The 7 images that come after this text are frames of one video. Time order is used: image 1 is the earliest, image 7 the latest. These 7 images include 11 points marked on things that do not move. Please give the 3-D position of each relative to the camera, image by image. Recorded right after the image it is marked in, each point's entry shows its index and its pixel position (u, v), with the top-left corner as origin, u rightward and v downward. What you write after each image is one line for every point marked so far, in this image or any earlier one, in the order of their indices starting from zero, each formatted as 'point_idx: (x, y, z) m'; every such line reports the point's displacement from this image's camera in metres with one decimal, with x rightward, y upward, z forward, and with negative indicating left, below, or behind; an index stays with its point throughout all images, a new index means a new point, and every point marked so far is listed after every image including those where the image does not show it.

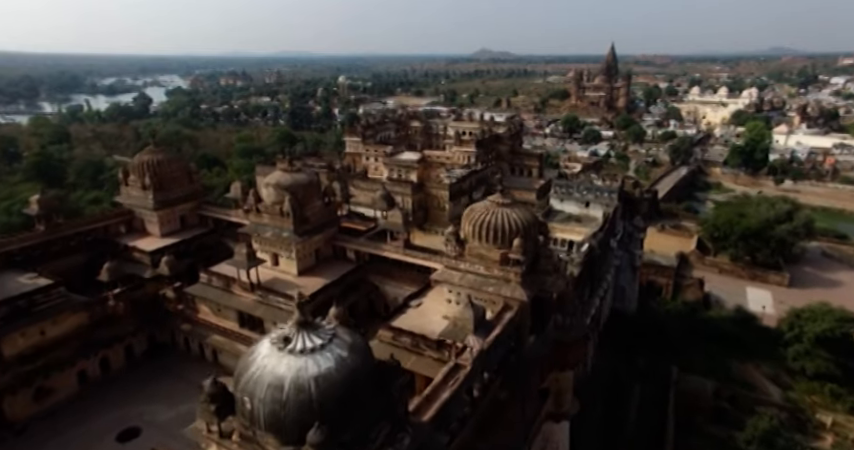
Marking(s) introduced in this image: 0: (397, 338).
0: (-0.8, -3.0, +14.6) m
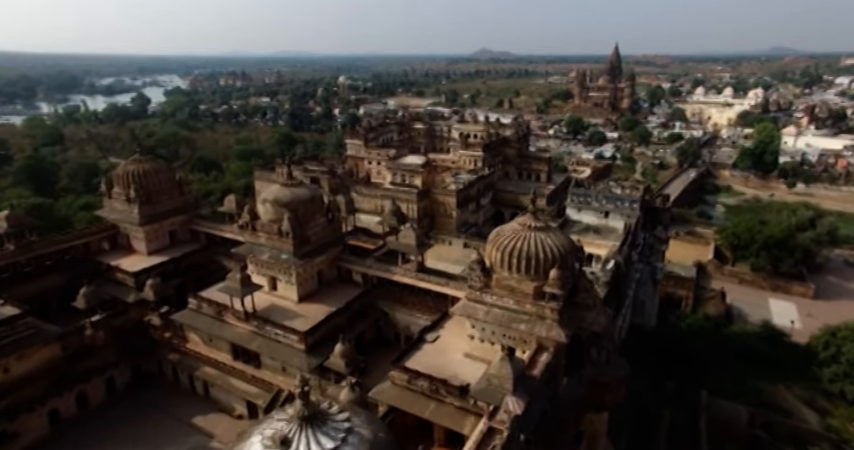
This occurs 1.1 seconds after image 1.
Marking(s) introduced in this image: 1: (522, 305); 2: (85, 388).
0: (-0.3, -3.6, +12.7) m
1: (+2.2, -1.8, +12.4) m
2: (-10.2, -4.8, +16.2) m
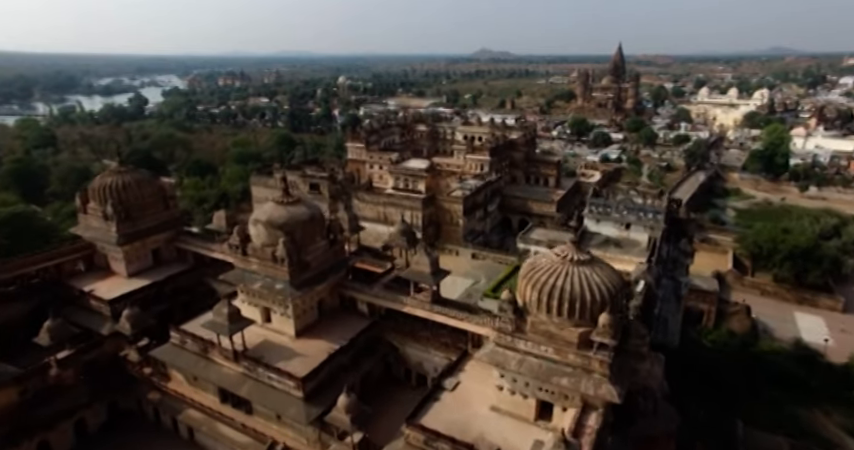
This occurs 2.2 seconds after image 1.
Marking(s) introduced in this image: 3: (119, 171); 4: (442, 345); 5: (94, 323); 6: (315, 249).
0: (+0.1, -4.3, +10.6) m
1: (+2.6, -2.5, +10.4) m
2: (-9.8, -5.5, +14.1) m
3: (-11.0, +1.8, +19.2) m
4: (+0.4, -3.1, +14.2) m
5: (-10.2, -3.0, +16.7) m
6: (-3.2, -0.7, +15.4) m
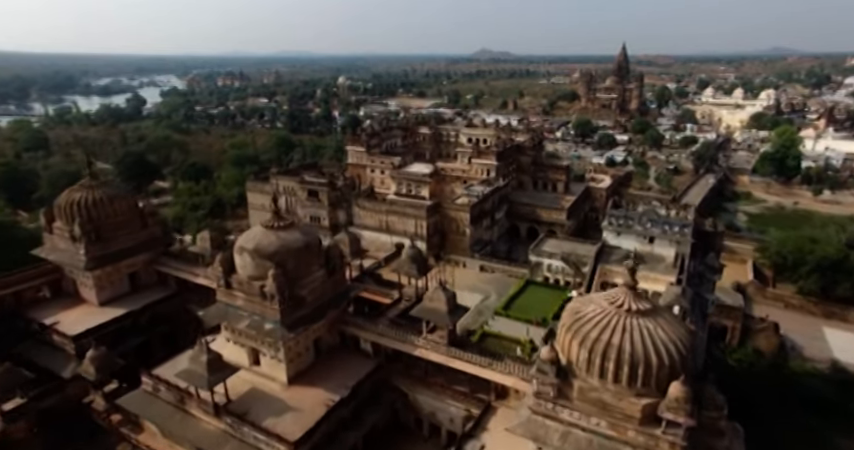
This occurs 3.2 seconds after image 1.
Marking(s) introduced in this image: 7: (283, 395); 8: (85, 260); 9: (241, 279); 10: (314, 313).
0: (+0.4, -4.9, +8.5) m
1: (+2.9, -3.1, +8.3) m
2: (-9.4, -6.1, +12.1) m
3: (-10.6, +1.2, +17.1) m
4: (+0.7, -3.8, +12.2) m
5: (-9.9, -3.6, +14.7) m
6: (-2.8, -1.4, +13.4) m
7: (-3.1, -3.7, +11.8) m
8: (-10.4, -1.1, +16.6) m
9: (-4.5, -1.3, +13.0) m
10: (-2.7, -2.1, +12.9) m
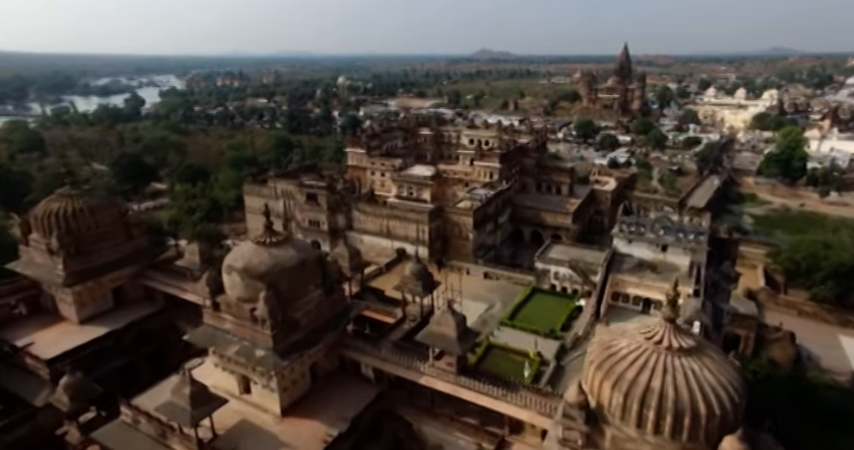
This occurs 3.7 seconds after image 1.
0: (+0.6, -5.2, +7.5) m
1: (+3.1, -3.4, +7.2) m
2: (-9.3, -6.4, +11.0) m
3: (-10.5, +0.8, +16.0) m
4: (+0.9, -4.1, +11.1) m
5: (-9.8, -4.0, +13.6) m
6: (-2.7, -1.7, +12.3) m
7: (-3.0, -4.0, +10.7) m
8: (-10.2, -1.4, +15.5) m
9: (-4.3, -1.6, +12.0) m
10: (-2.5, -2.4, +11.8) m
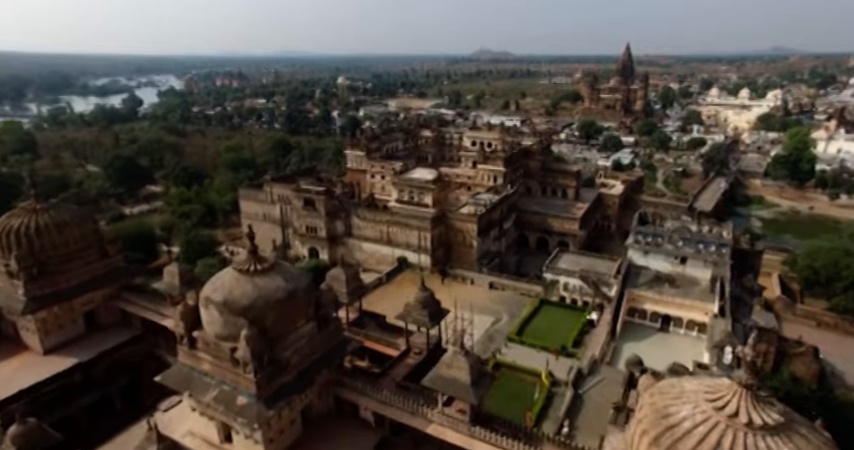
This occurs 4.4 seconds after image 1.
0: (+0.7, -5.6, +6.0) m
1: (+3.2, -3.9, +5.7) m
2: (-9.1, -6.8, +9.5) m
3: (-10.4, +0.4, +14.5) m
4: (+1.0, -4.5, +9.6) m
5: (-9.6, -4.4, +12.1) m
6: (-2.5, -2.1, +10.8) m
7: (-2.8, -4.4, +9.2) m
8: (-10.1, -1.8, +14.0) m
9: (-4.2, -2.0, +10.5) m
10: (-2.4, -2.8, +10.3) m
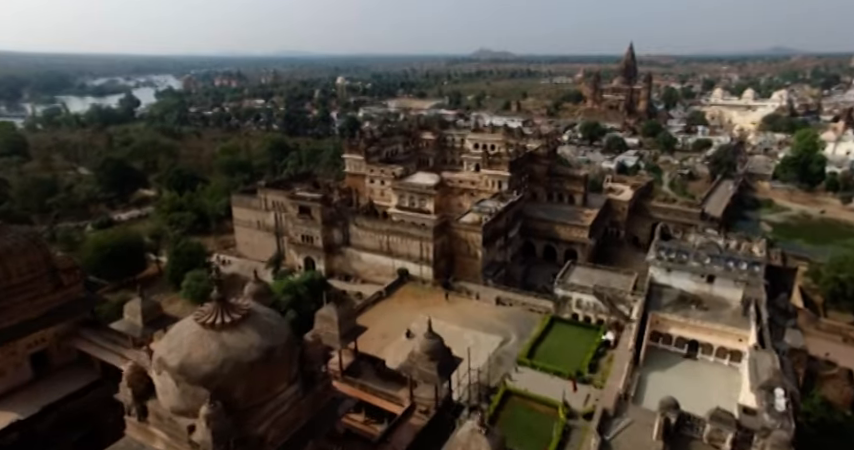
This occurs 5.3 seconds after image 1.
0: (+0.9, -6.2, +4.1) m
1: (+3.4, -4.4, +3.8) m
2: (-9.0, -7.4, +7.6) m
3: (-10.2, -0.2, +12.6) m
4: (+1.1, -5.1, +7.7) m
5: (-9.5, -5.0, +10.2) m
6: (-2.4, -2.7, +8.9) m
7: (-2.7, -5.0, +7.3) m
8: (-10.0, -2.4, +12.1) m
9: (-4.0, -2.6, +8.6) m
10: (-2.2, -3.4, +8.4) m
